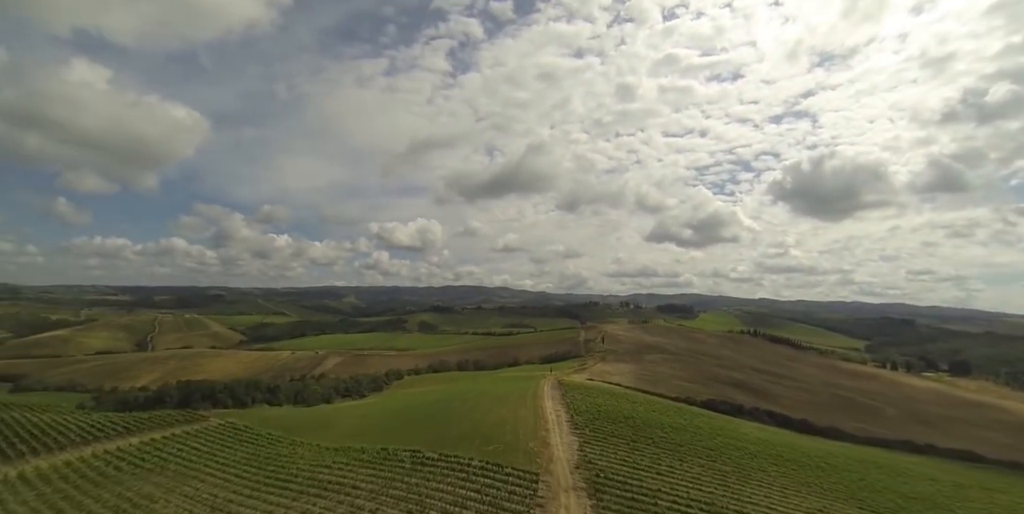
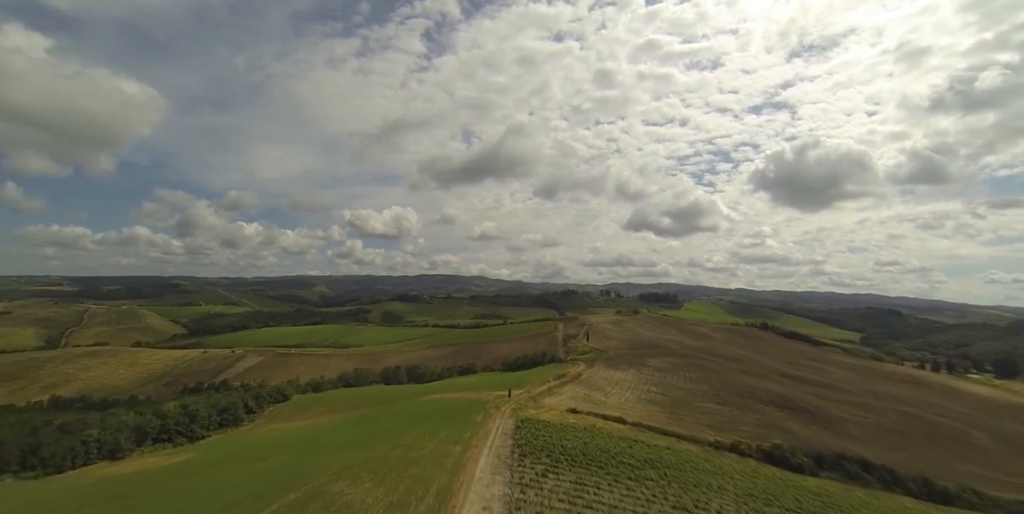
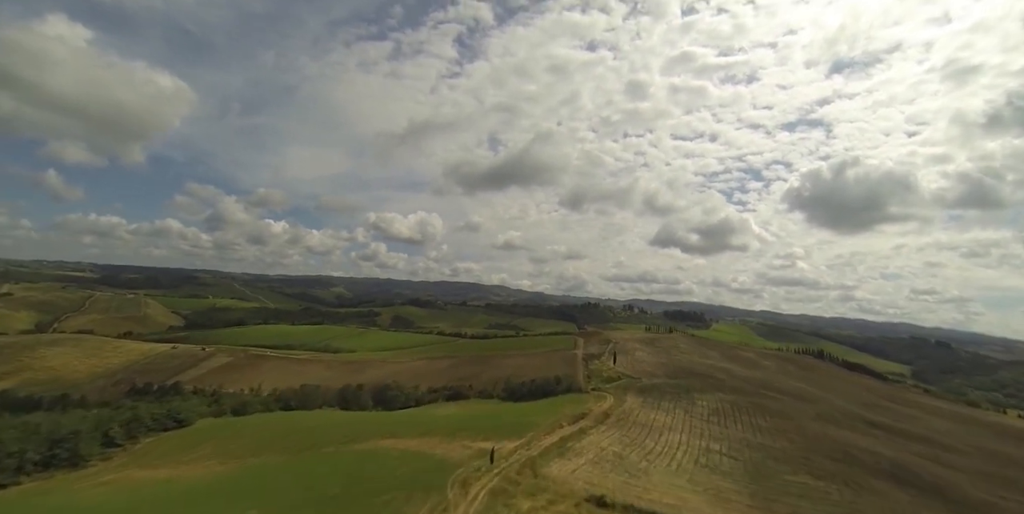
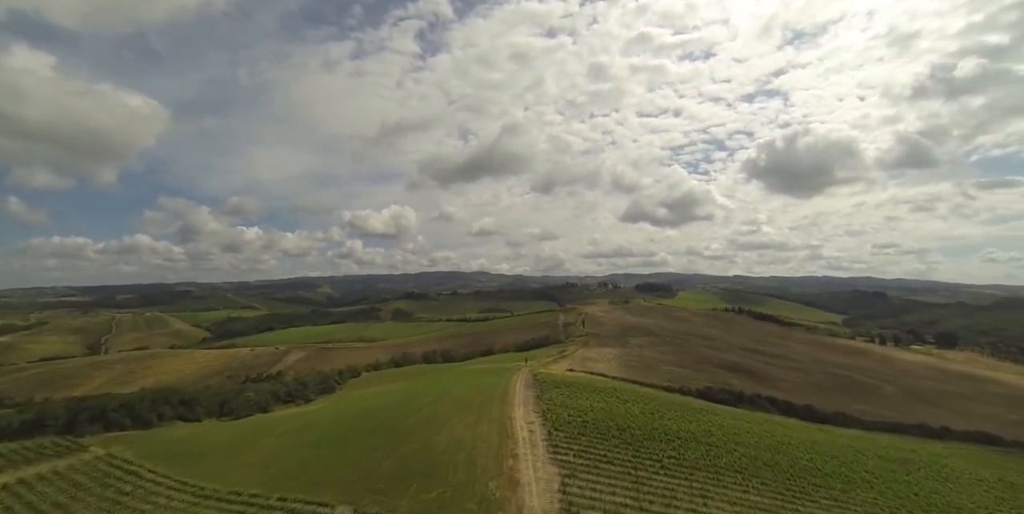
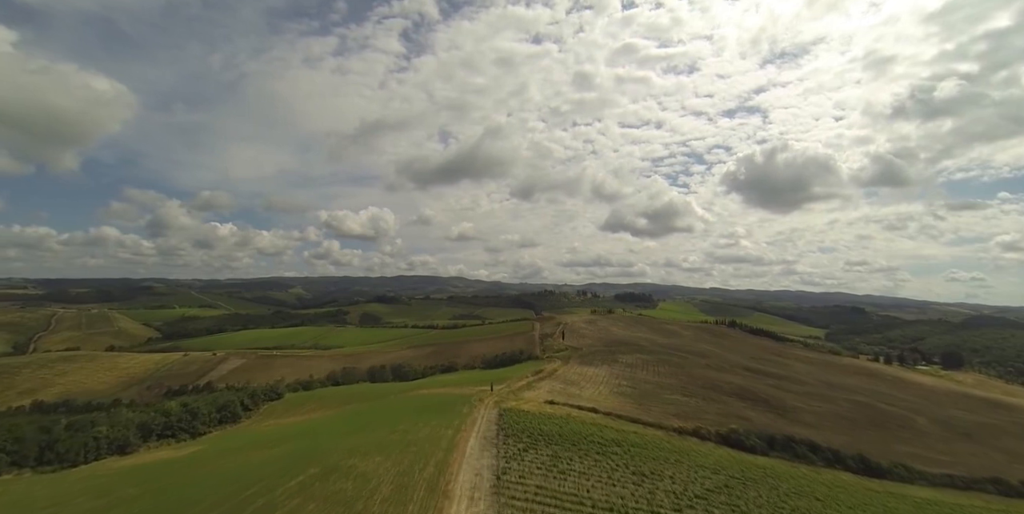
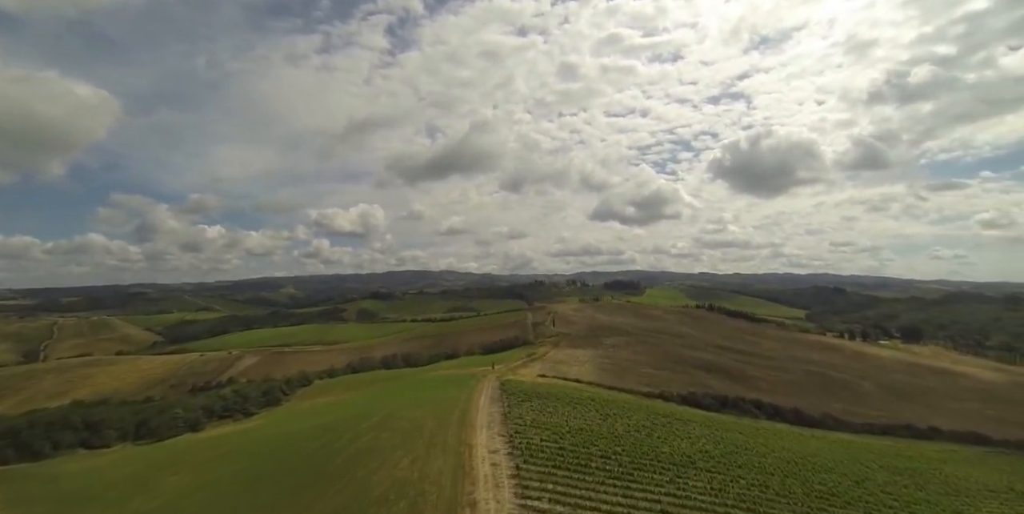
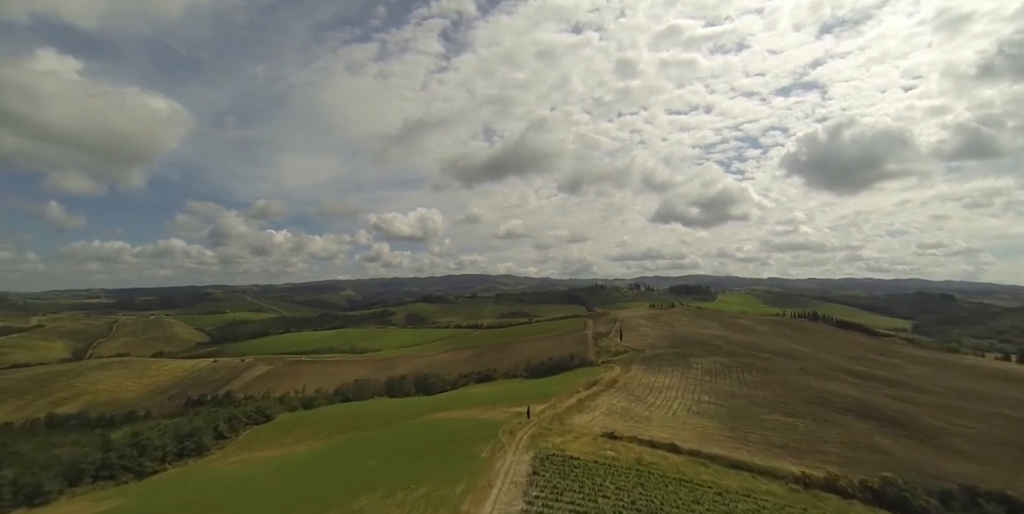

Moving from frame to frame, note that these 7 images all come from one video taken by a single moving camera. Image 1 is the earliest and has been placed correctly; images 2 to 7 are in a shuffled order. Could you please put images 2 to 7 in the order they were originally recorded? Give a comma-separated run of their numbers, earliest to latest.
4, 6, 5, 2, 7, 3
